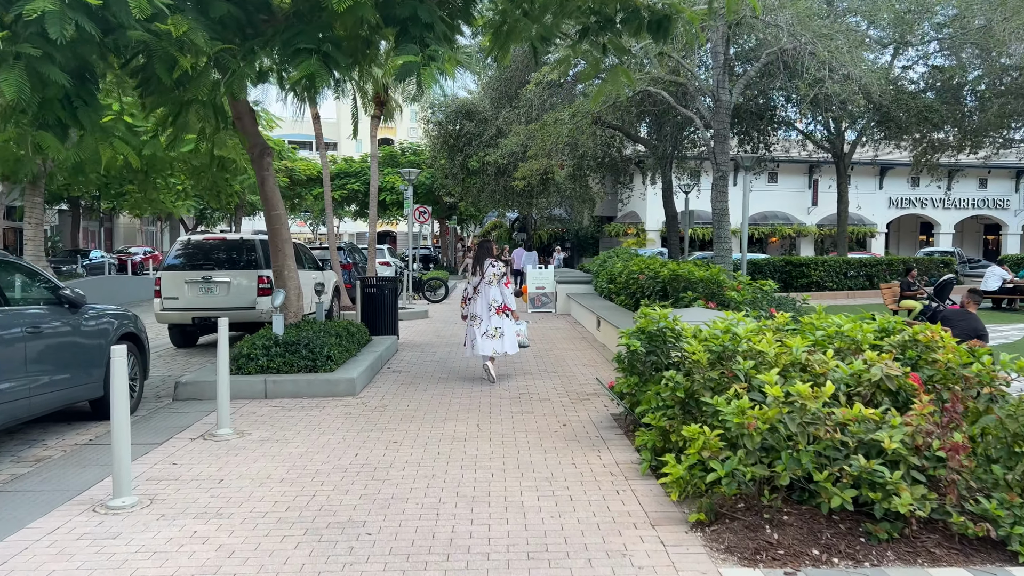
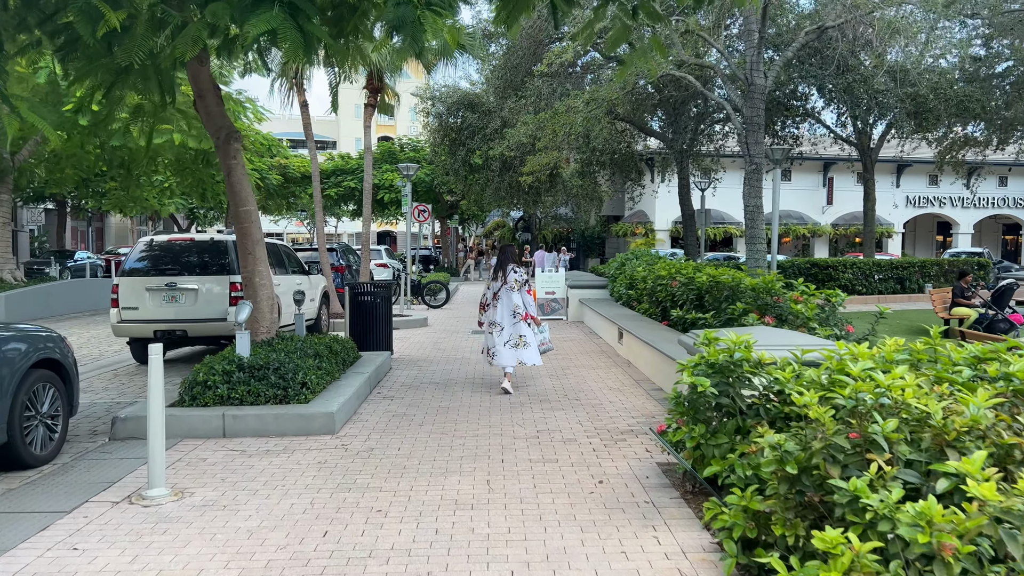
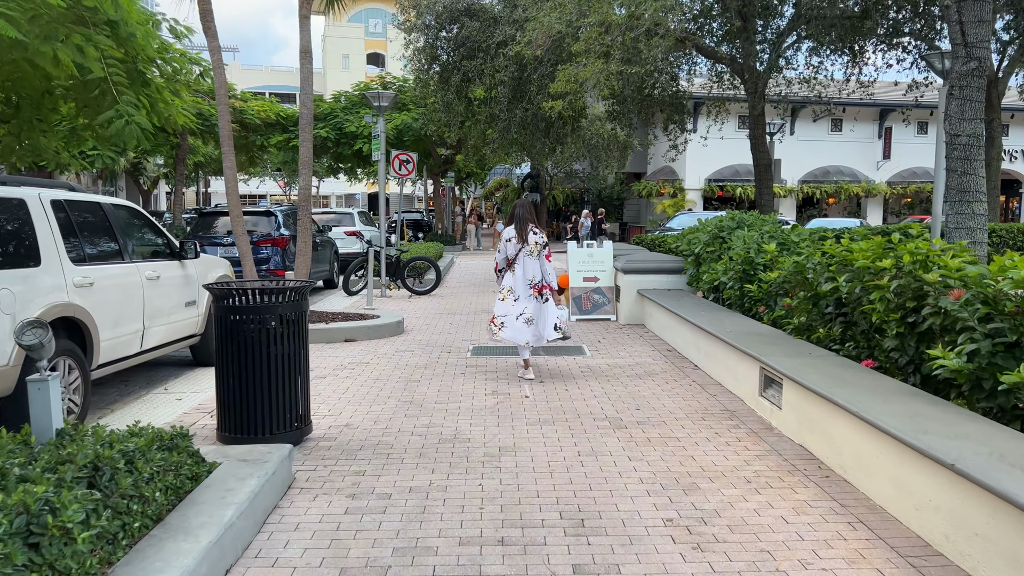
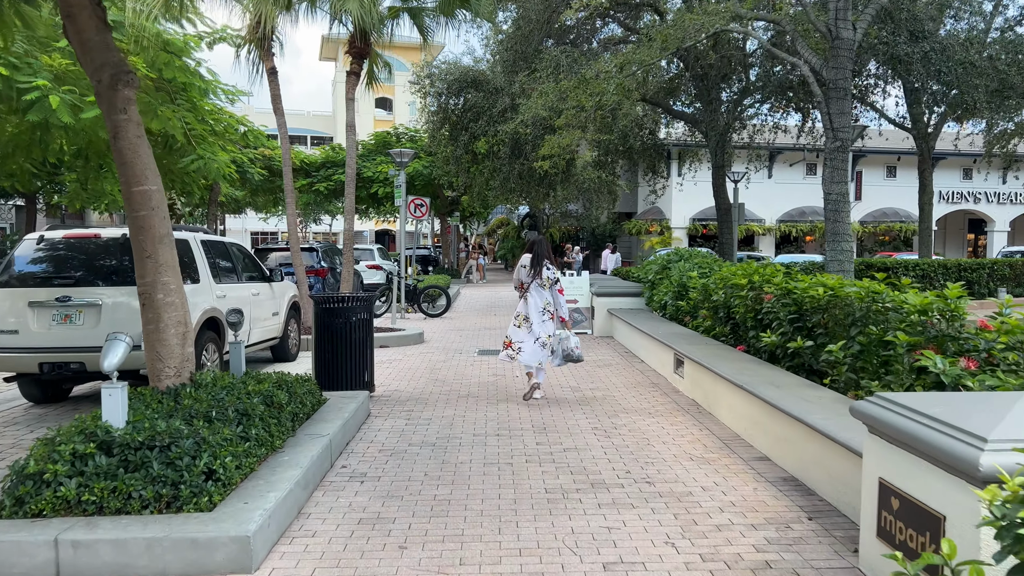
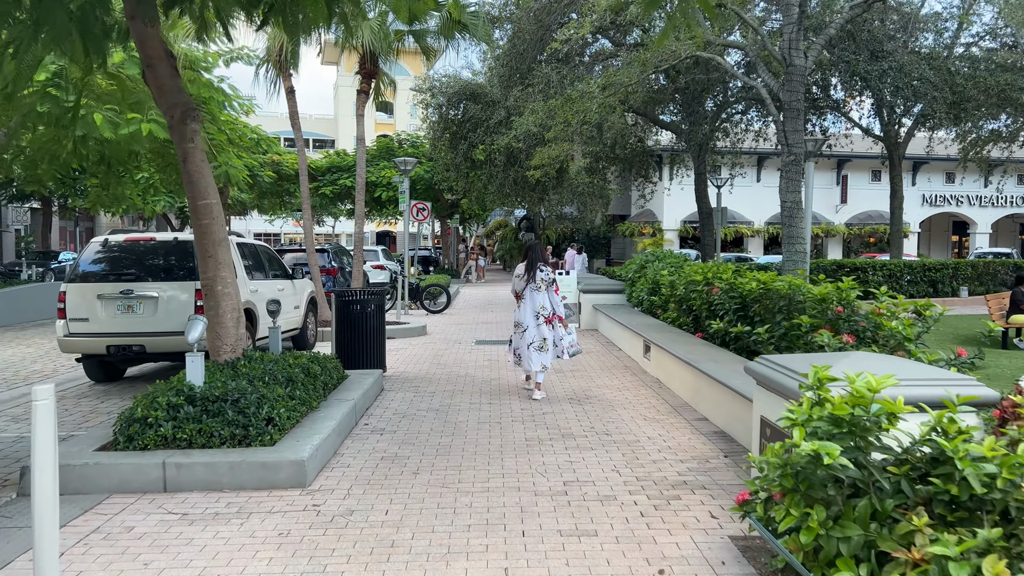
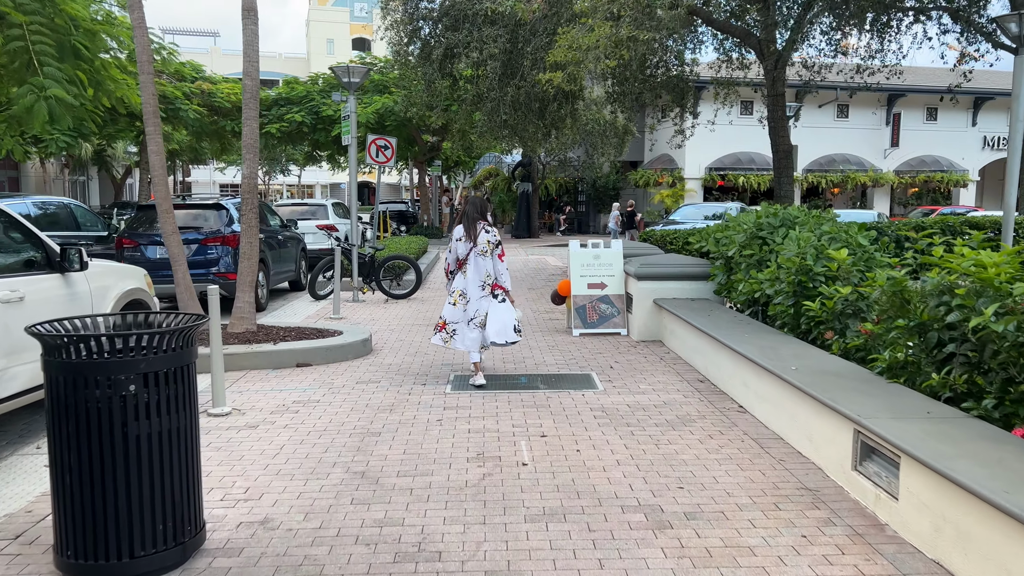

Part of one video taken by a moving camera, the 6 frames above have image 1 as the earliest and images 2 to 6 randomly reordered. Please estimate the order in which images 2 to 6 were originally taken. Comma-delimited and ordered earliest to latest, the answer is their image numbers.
2, 5, 4, 3, 6
